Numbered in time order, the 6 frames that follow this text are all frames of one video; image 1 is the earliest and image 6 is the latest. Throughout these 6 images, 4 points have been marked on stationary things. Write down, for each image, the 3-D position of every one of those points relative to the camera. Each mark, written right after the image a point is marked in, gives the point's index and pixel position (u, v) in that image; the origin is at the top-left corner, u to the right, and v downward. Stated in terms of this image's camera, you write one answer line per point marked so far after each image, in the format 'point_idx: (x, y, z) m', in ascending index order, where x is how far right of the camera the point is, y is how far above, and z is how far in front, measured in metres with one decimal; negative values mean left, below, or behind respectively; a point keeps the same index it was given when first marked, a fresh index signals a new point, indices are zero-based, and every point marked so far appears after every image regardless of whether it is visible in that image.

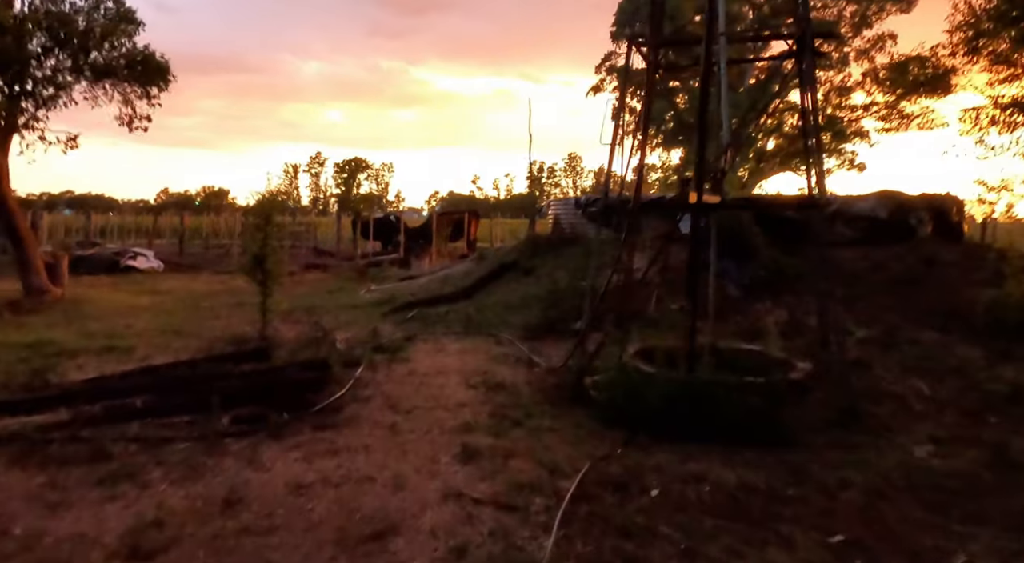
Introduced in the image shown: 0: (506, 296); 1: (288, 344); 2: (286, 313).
0: (-0.1, -0.3, +10.7) m
1: (-3.5, -1.0, +8.6) m
2: (-4.7, -0.7, +11.6) m
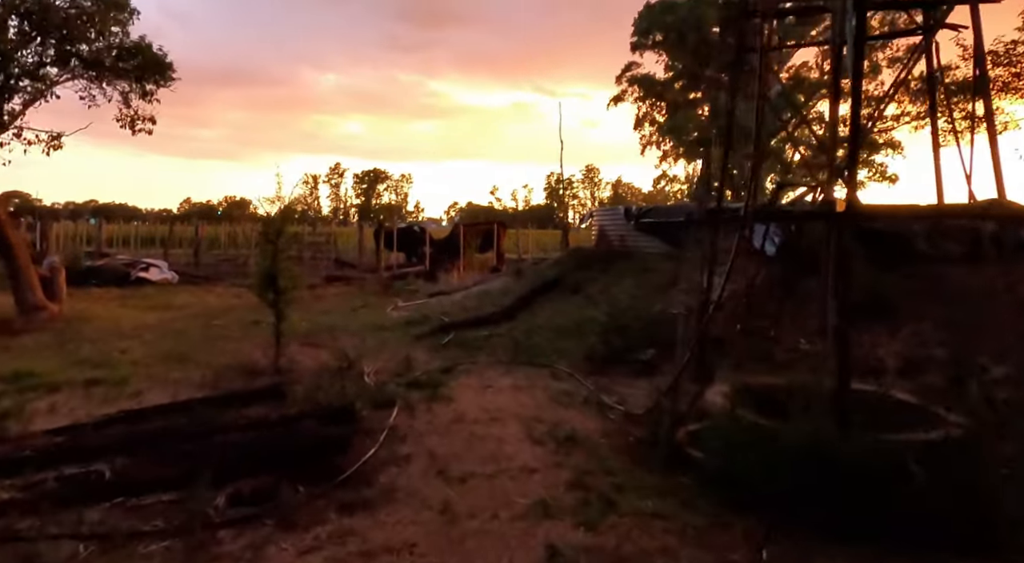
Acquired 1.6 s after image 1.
0: (+0.8, -0.6, +9.3) m
1: (-2.7, -1.3, +7.3) m
2: (-3.9, -1.0, +10.3) m
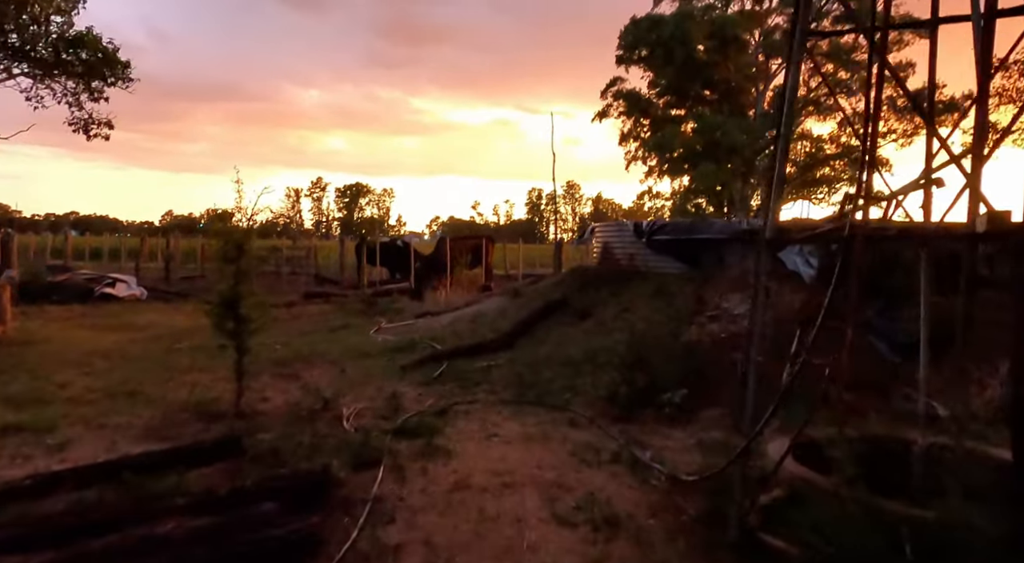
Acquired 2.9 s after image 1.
0: (+0.8, -1.0, +8.2) m
1: (-2.6, -1.6, +6.0) m
2: (-3.9, -1.4, +9.1) m
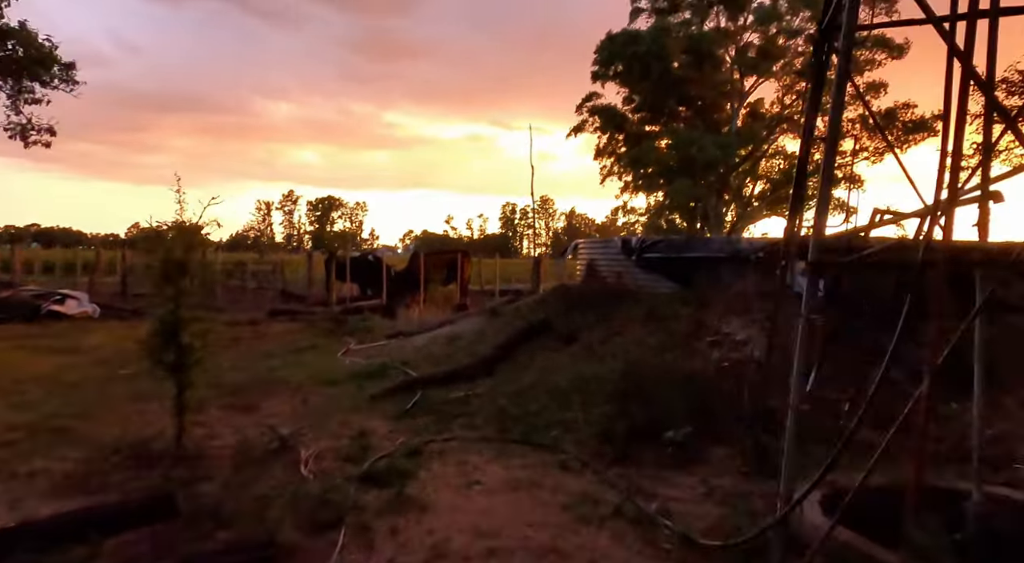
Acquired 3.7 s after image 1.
0: (+0.5, -1.3, +7.5) m
1: (-2.8, -1.8, +5.2) m
2: (-4.2, -1.7, +8.1) m
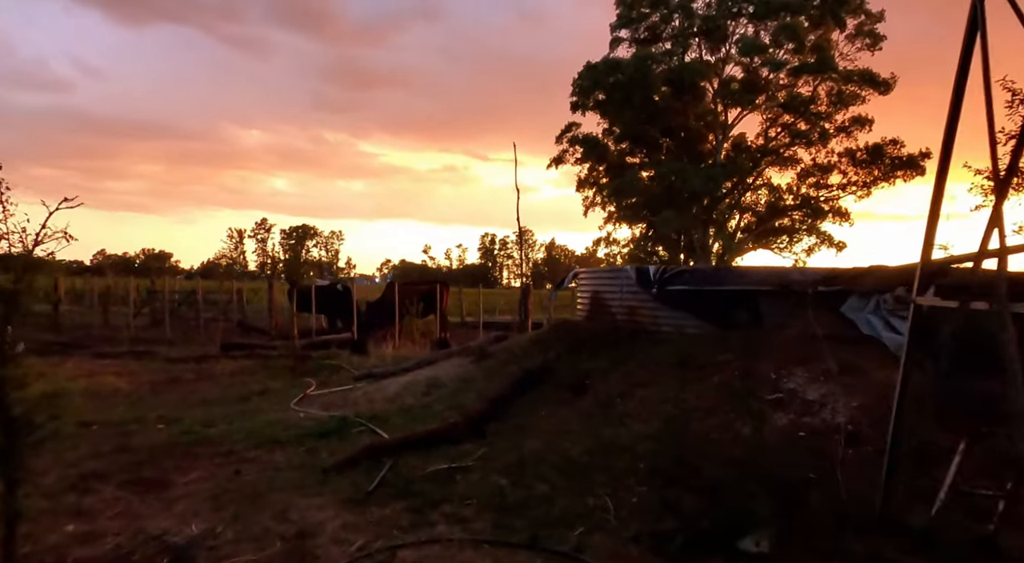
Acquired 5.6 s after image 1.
0: (+0.5, -1.7, +5.8) m
1: (-2.7, -2.1, +3.3) m
2: (-4.2, -2.1, +6.2) m
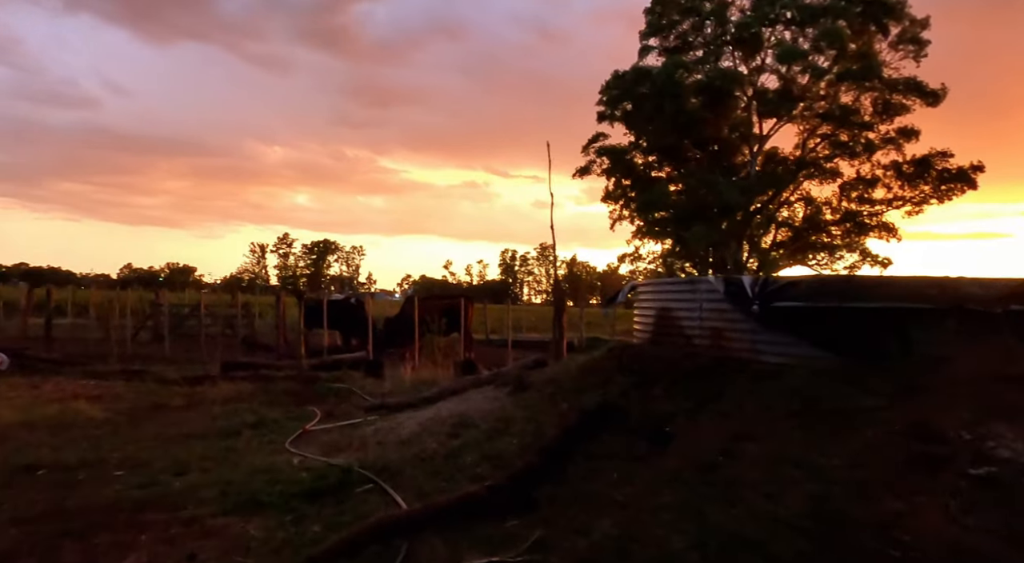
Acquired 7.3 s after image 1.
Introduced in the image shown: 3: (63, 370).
0: (+1.0, -1.8, +4.0) m
1: (-2.3, -2.0, +1.6) m
2: (-3.7, -2.1, +4.6) m
3: (-10.6, -2.1, +12.9) m
